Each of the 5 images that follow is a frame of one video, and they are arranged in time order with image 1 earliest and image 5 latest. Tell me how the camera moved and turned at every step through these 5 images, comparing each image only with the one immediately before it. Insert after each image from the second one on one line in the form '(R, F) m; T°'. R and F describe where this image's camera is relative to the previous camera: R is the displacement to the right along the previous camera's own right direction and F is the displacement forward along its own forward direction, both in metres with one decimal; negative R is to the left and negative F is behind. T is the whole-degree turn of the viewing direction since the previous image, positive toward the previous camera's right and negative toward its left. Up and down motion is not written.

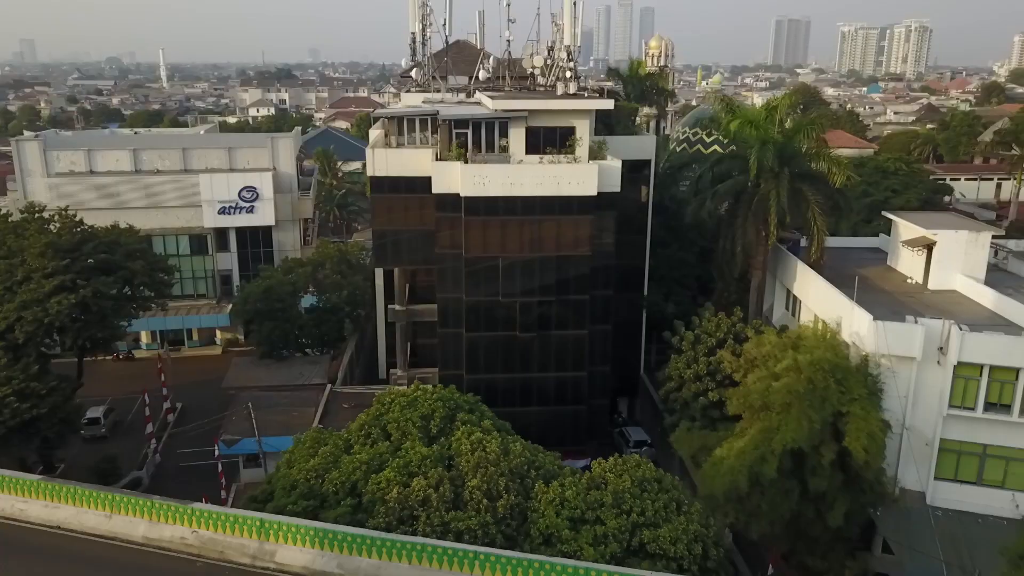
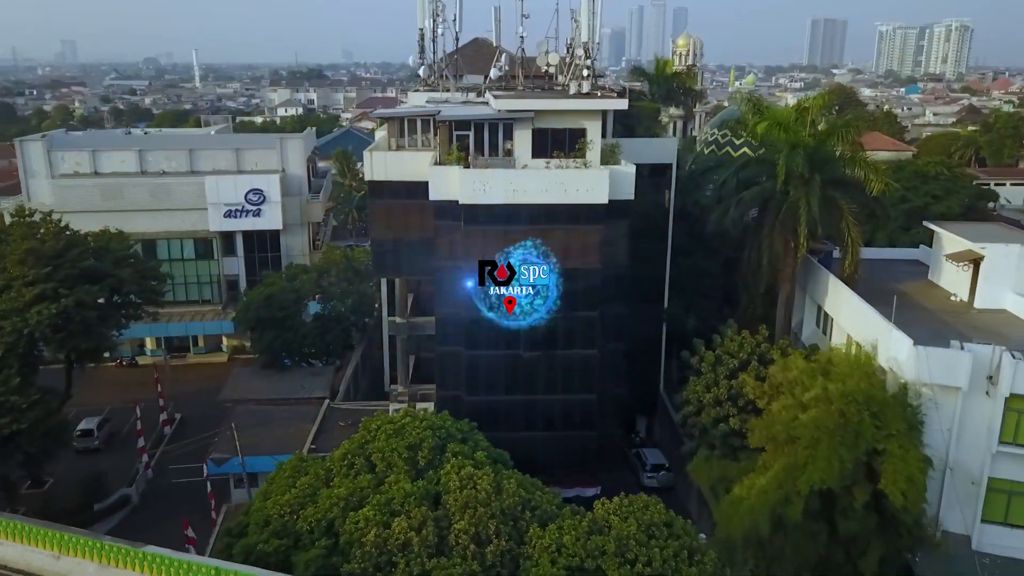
(+0.6, +1.5) m; -2°
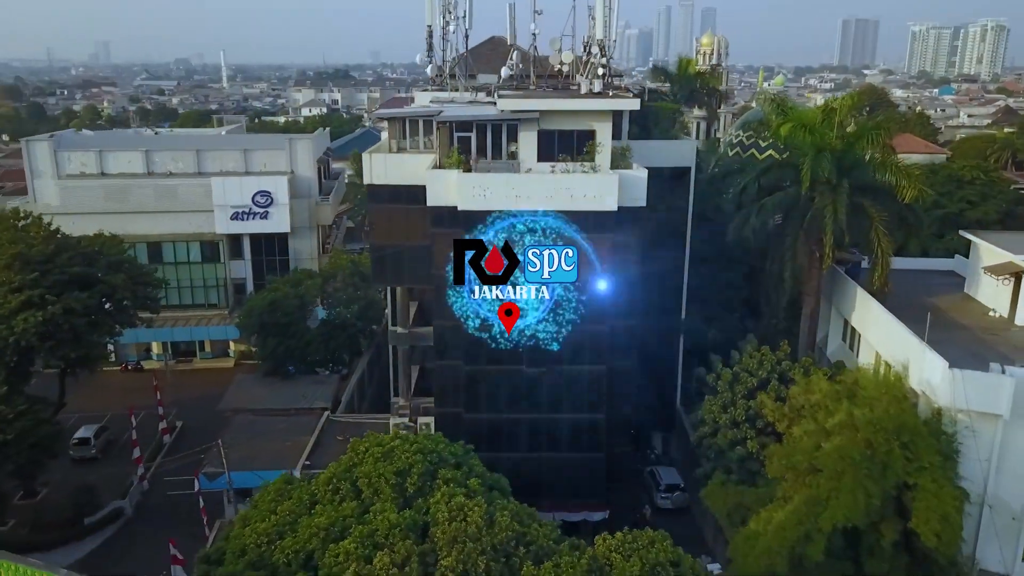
(+0.5, +1.1) m; -2°
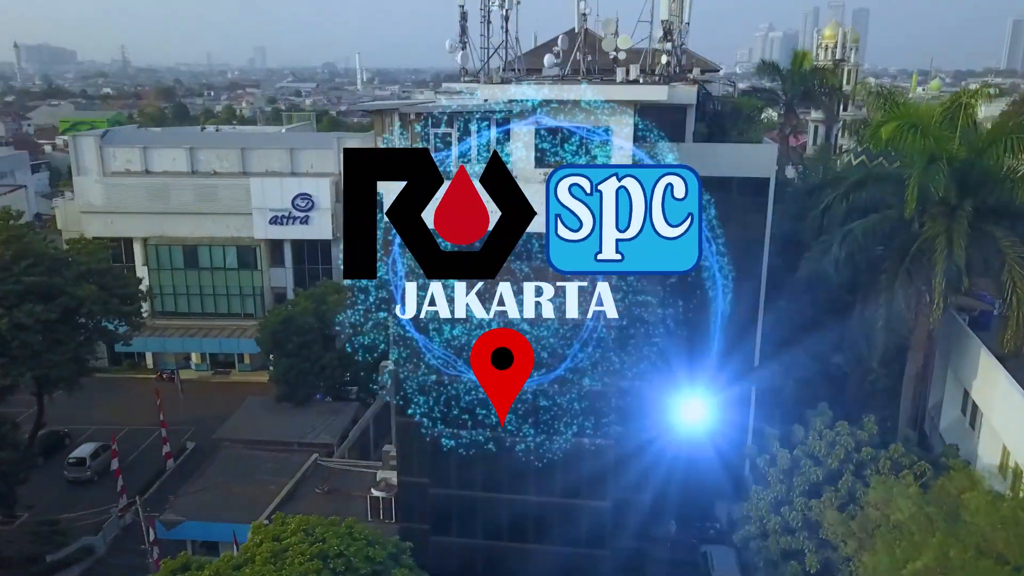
(+2.4, +4.0) m; -9°
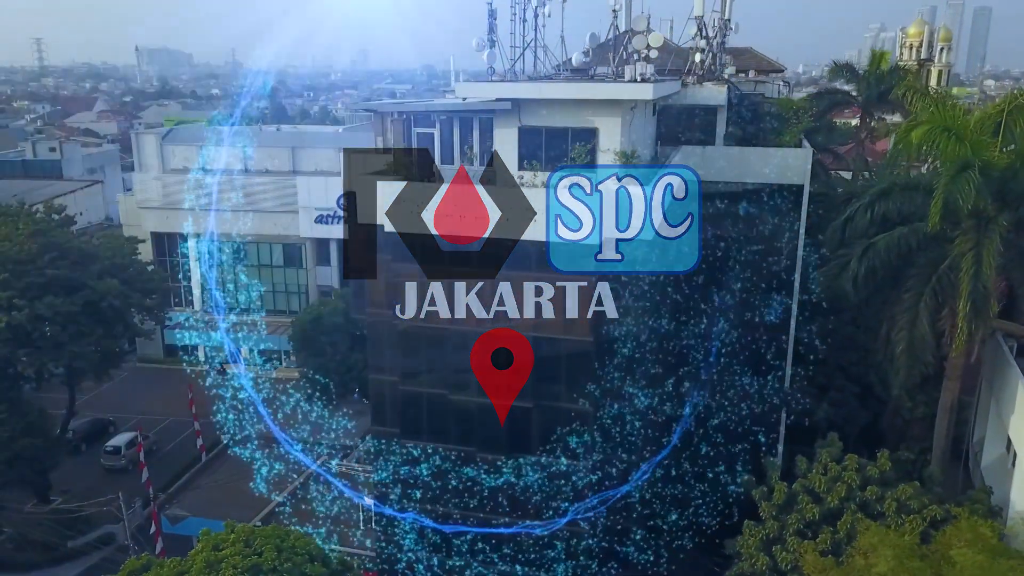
(+1.8, +0.7) m; -7°
